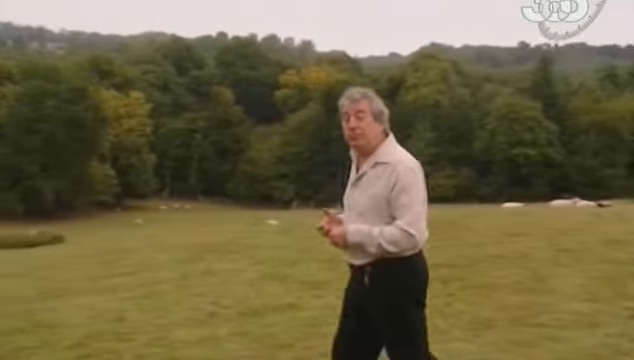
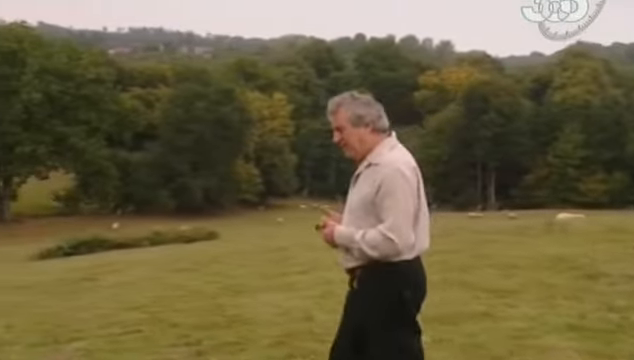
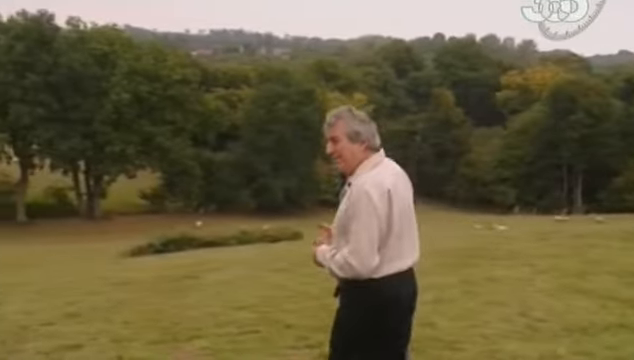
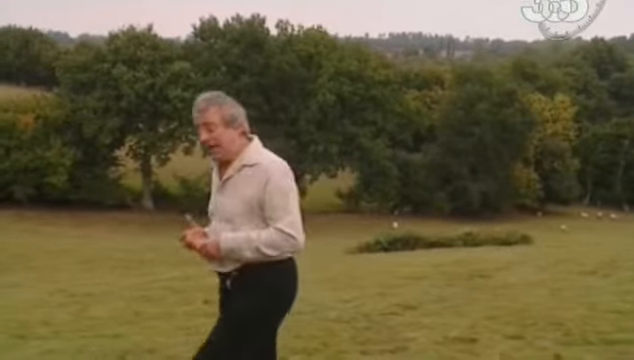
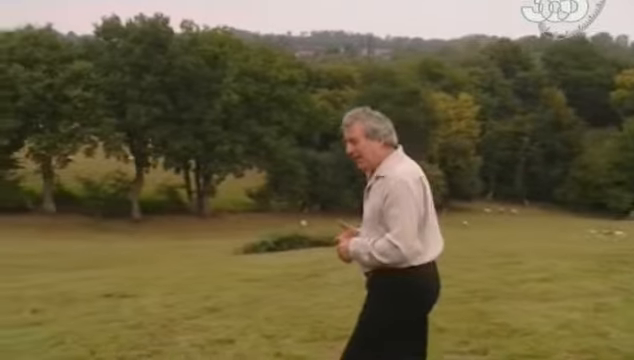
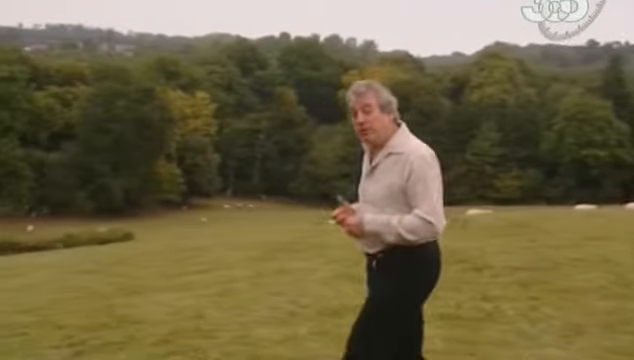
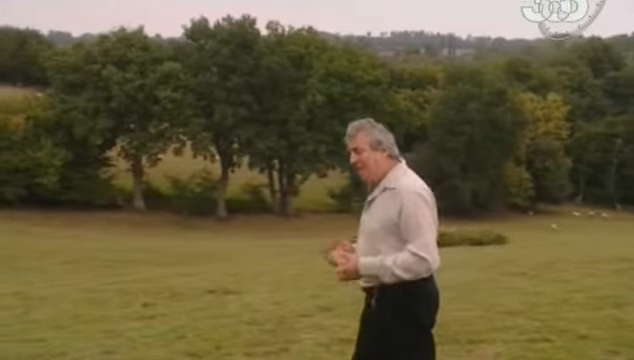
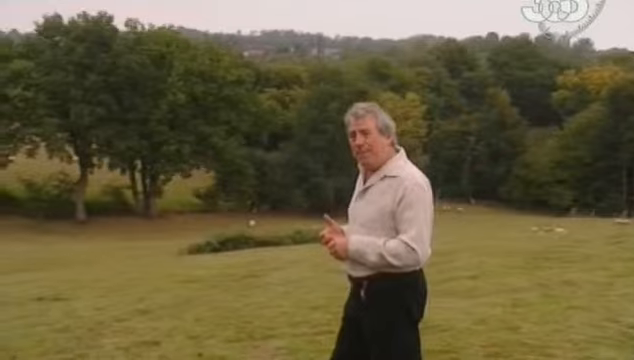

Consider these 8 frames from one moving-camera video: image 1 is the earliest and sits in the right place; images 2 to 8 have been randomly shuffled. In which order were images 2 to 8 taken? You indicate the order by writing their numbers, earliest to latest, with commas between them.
6, 2, 3, 8, 5, 7, 4
